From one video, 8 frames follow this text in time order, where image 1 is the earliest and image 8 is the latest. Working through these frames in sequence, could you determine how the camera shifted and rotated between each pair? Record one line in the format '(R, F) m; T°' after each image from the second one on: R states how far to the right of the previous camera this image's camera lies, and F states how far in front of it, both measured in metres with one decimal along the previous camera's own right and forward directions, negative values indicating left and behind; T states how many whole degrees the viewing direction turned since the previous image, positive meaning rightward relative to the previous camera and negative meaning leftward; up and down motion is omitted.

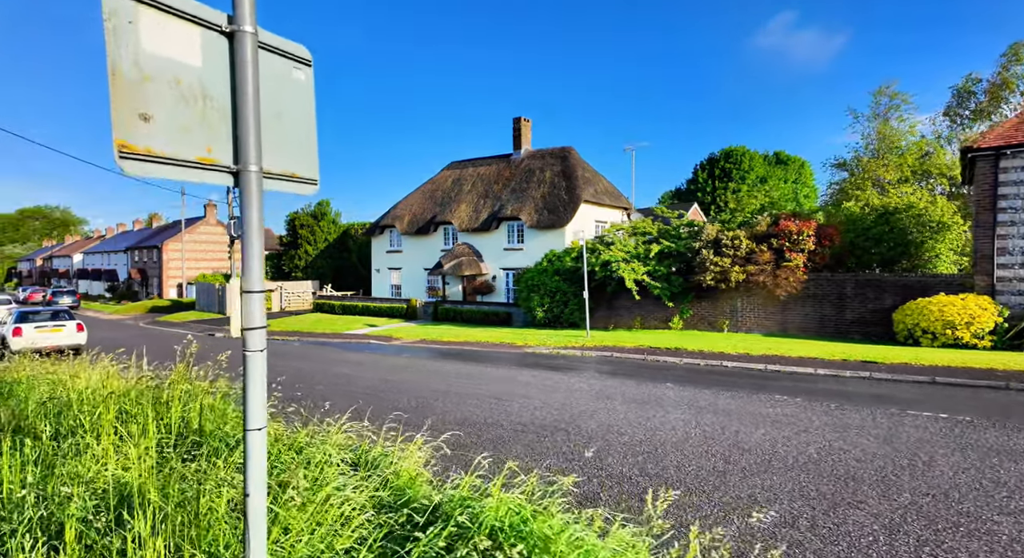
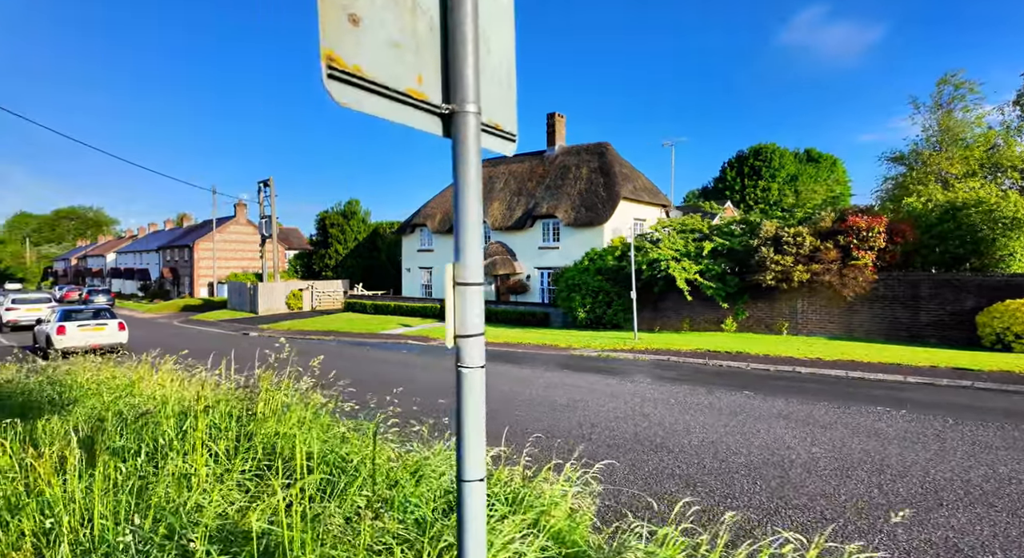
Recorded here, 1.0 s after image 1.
(-0.7, +0.5) m; -2°
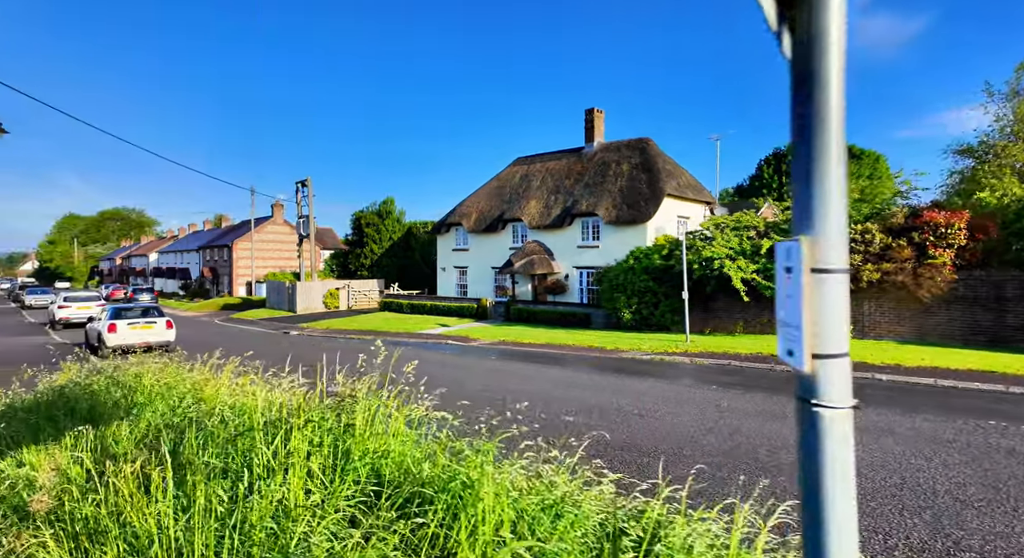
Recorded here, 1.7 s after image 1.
(-0.5, +0.4) m; -3°
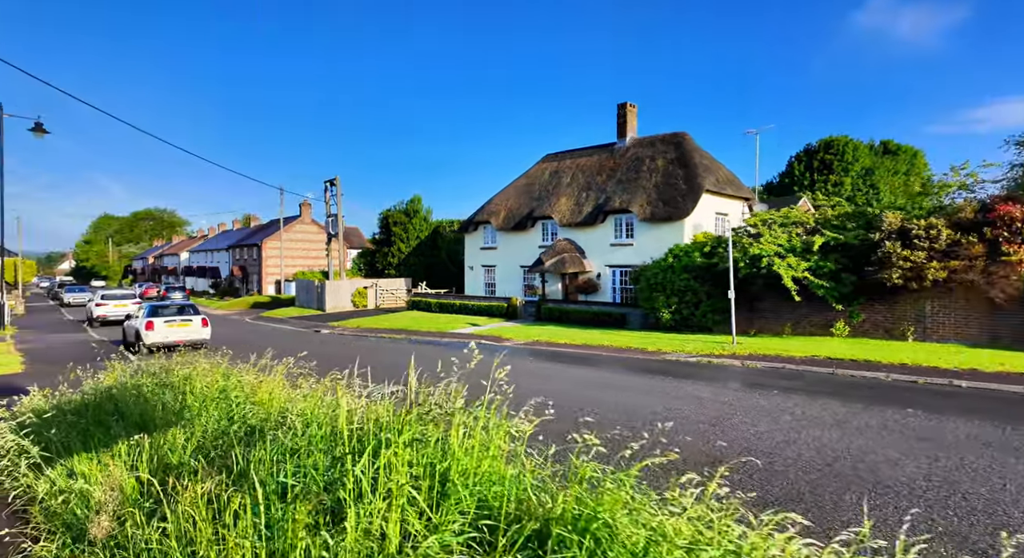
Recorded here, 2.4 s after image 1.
(-0.4, +0.4) m; -2°
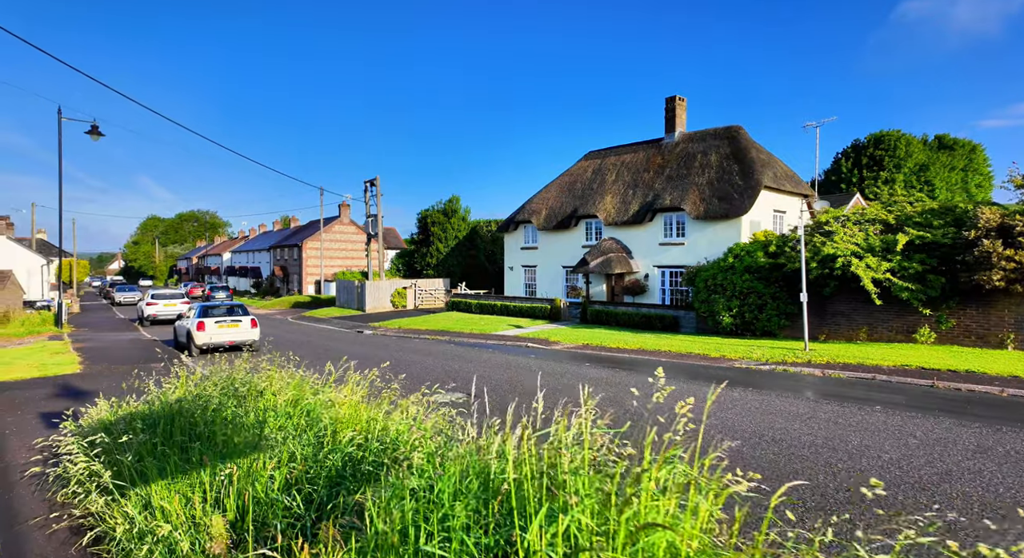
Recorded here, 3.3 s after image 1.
(-0.6, +0.5) m; -3°
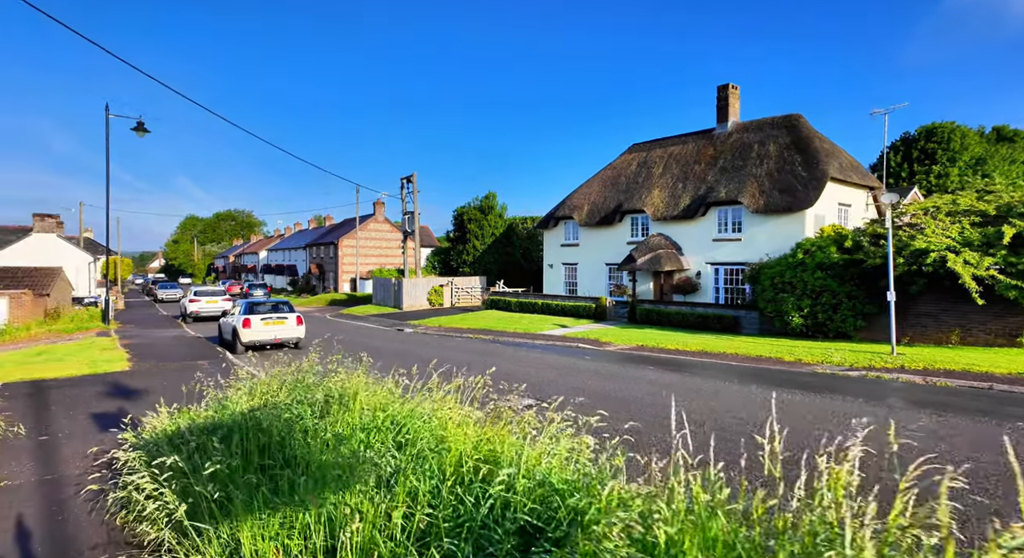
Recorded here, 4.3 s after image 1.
(-0.7, +0.7) m; -3°
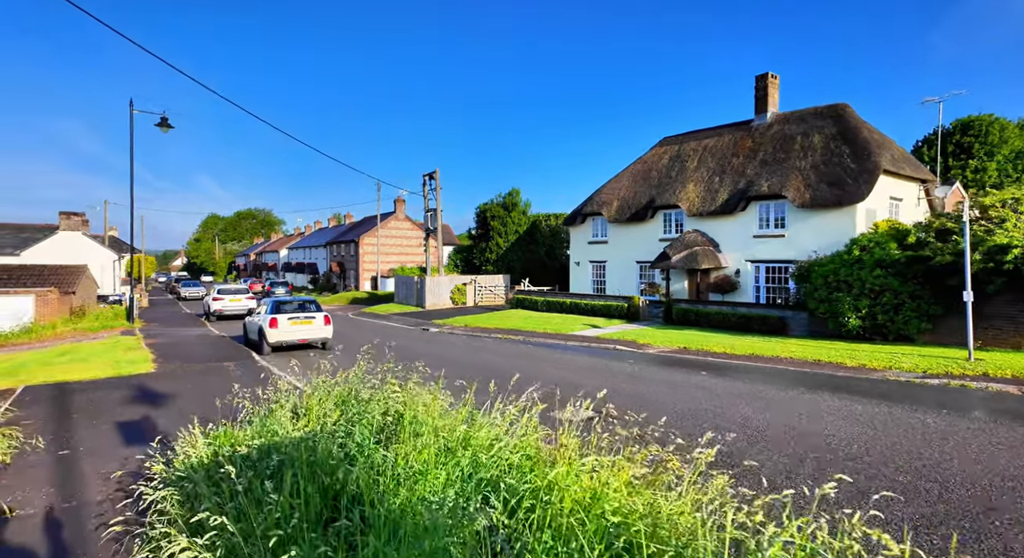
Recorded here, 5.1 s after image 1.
(-0.6, +0.8) m; -2°
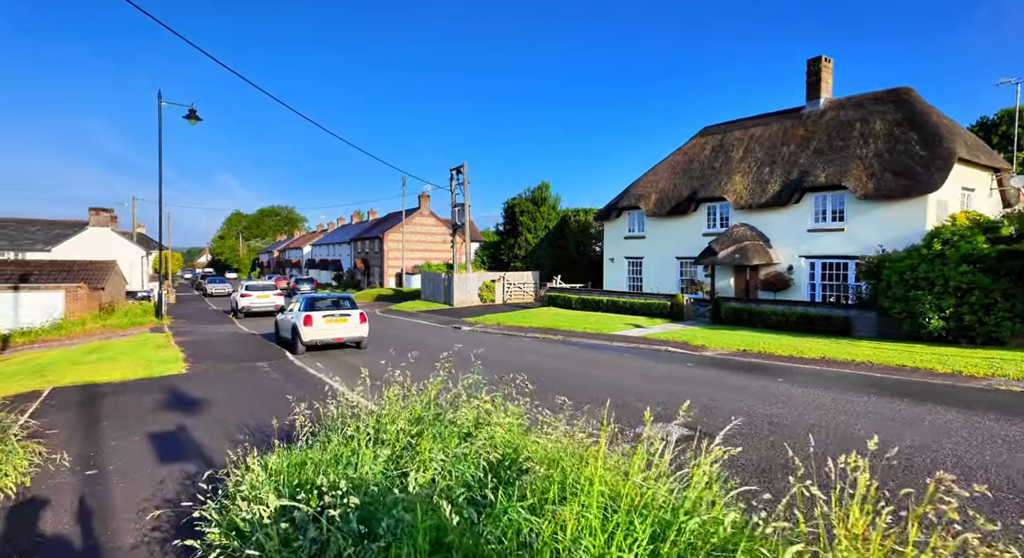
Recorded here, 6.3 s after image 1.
(-0.8, +1.0) m; -2°
